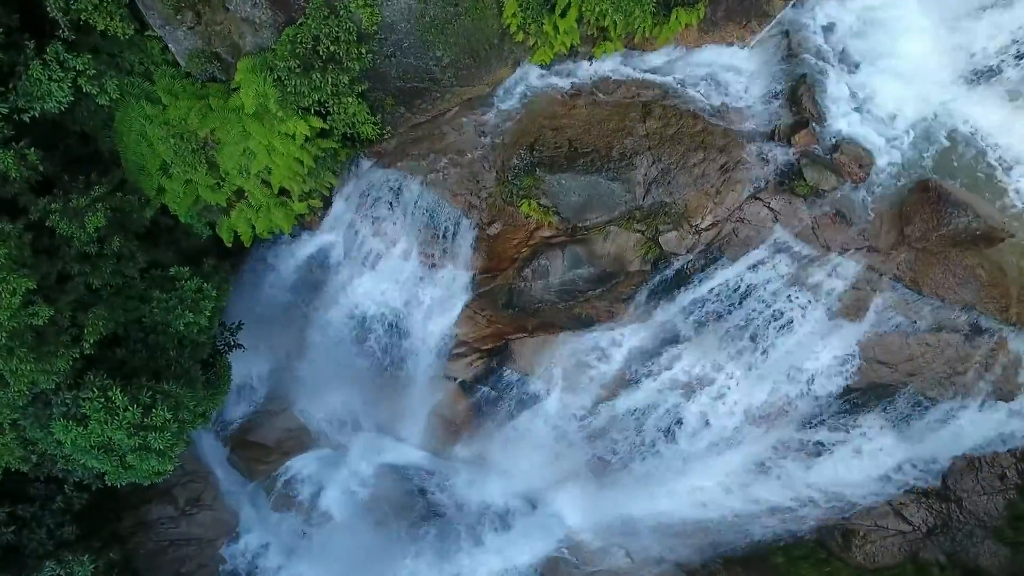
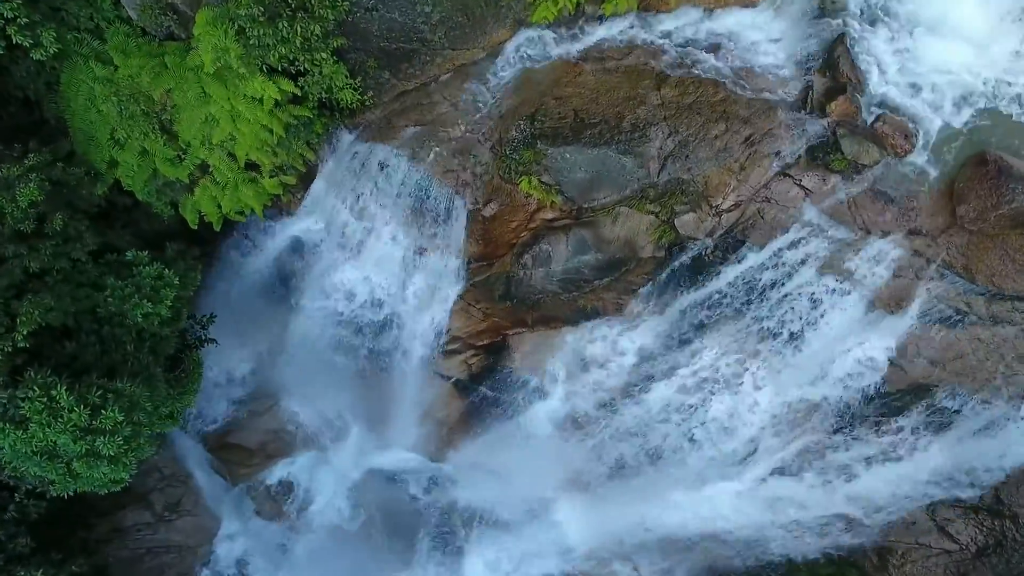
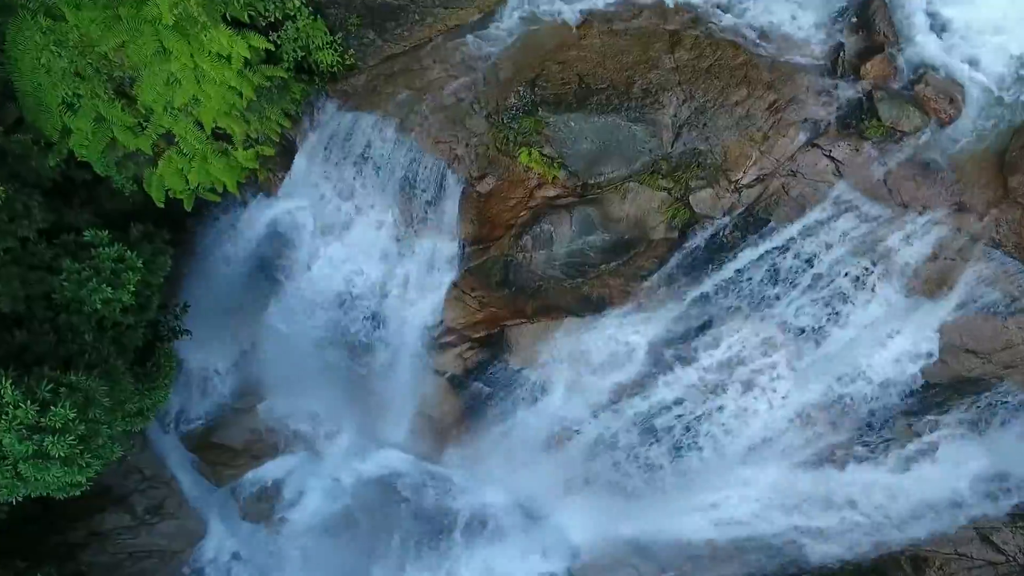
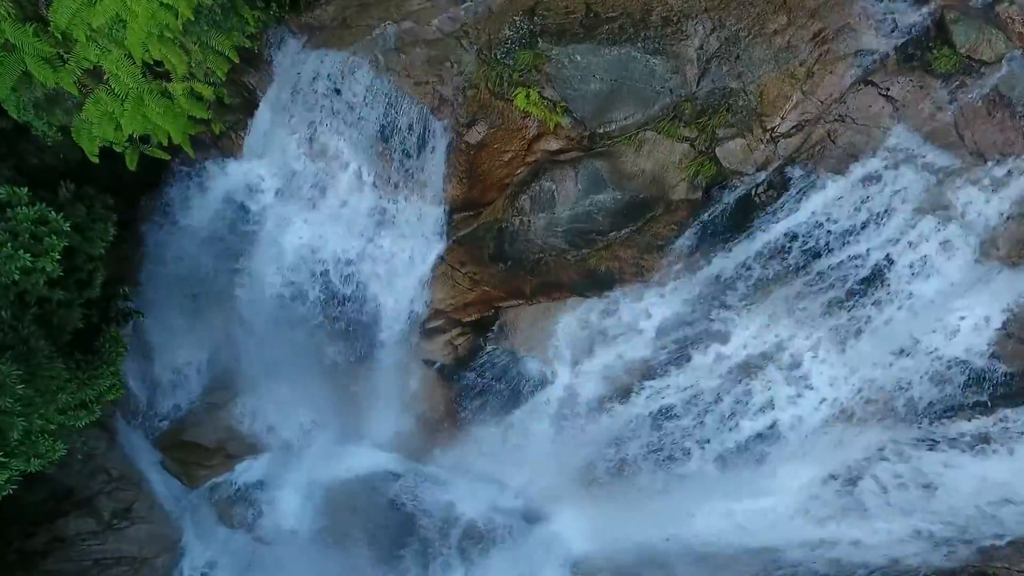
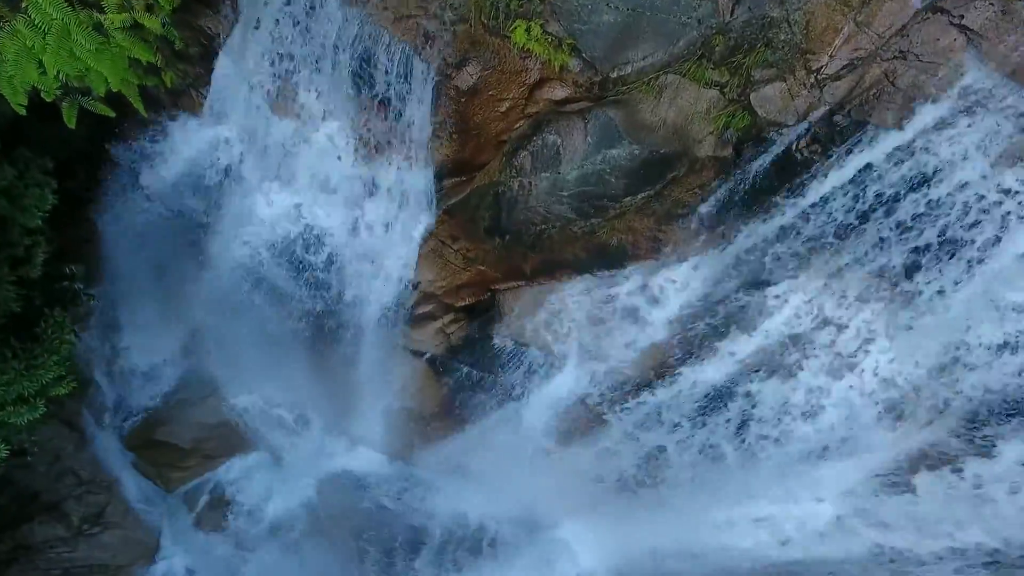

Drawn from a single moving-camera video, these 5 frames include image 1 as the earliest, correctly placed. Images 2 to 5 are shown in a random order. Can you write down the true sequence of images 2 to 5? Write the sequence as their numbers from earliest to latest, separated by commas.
2, 3, 4, 5
